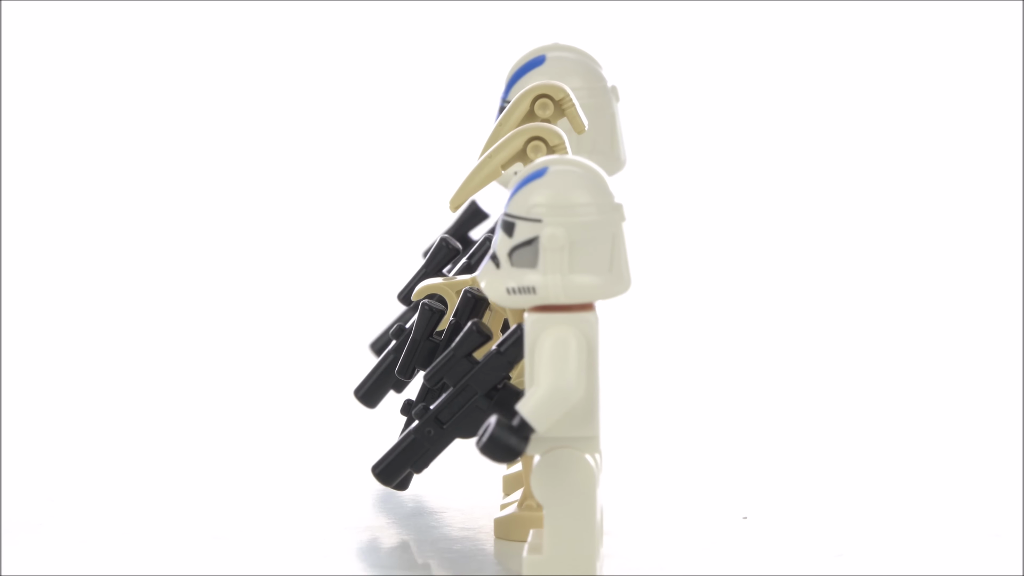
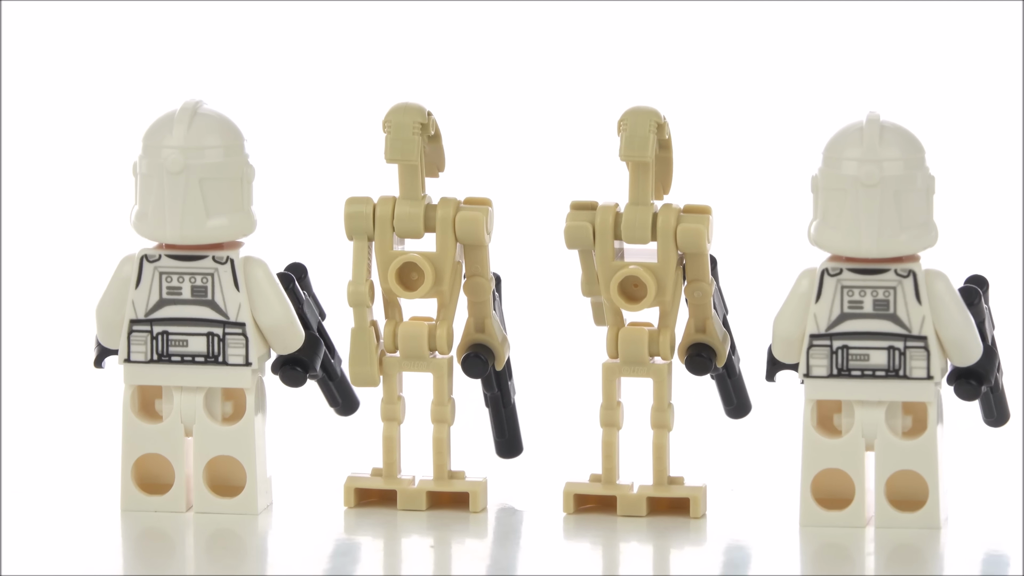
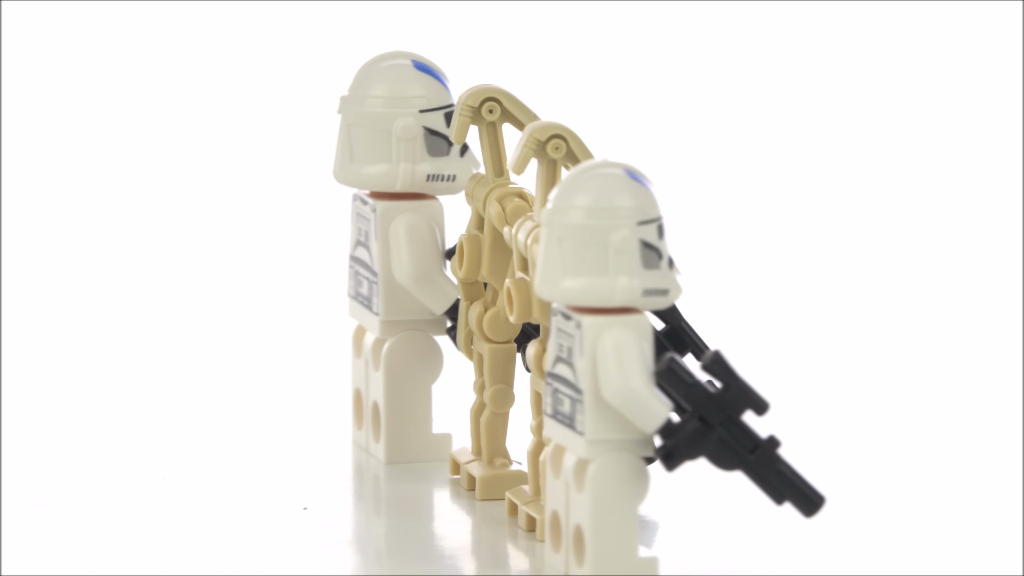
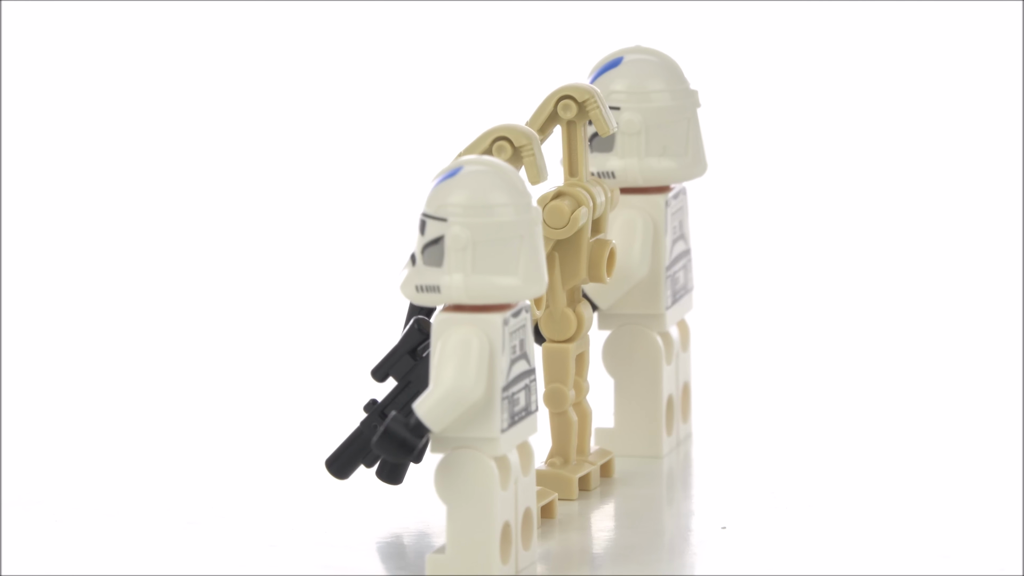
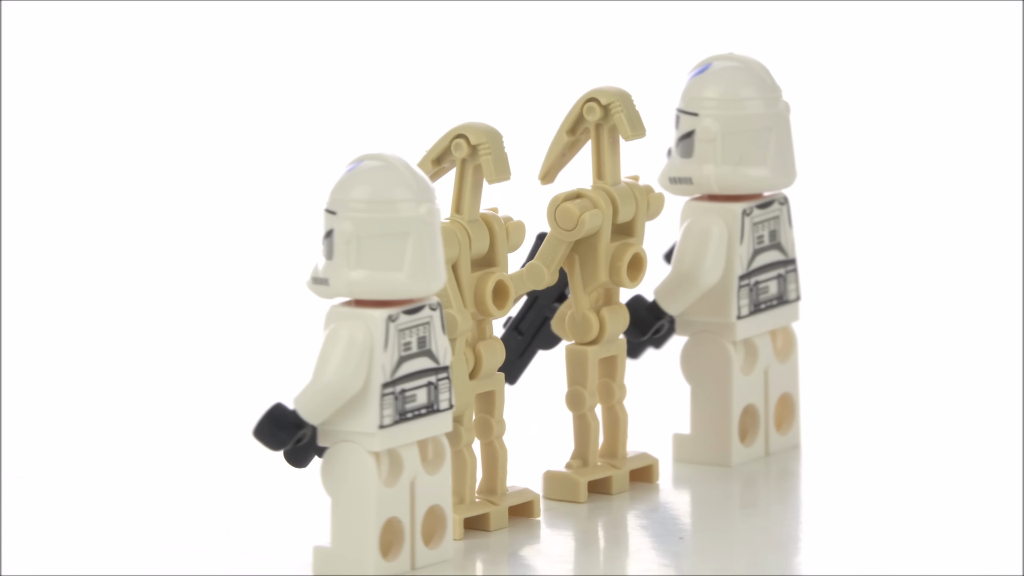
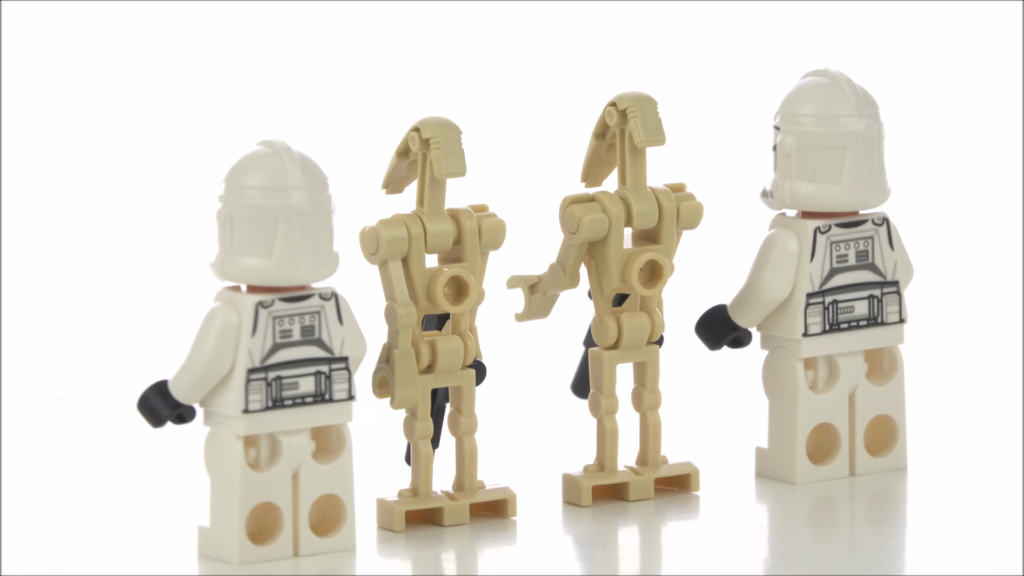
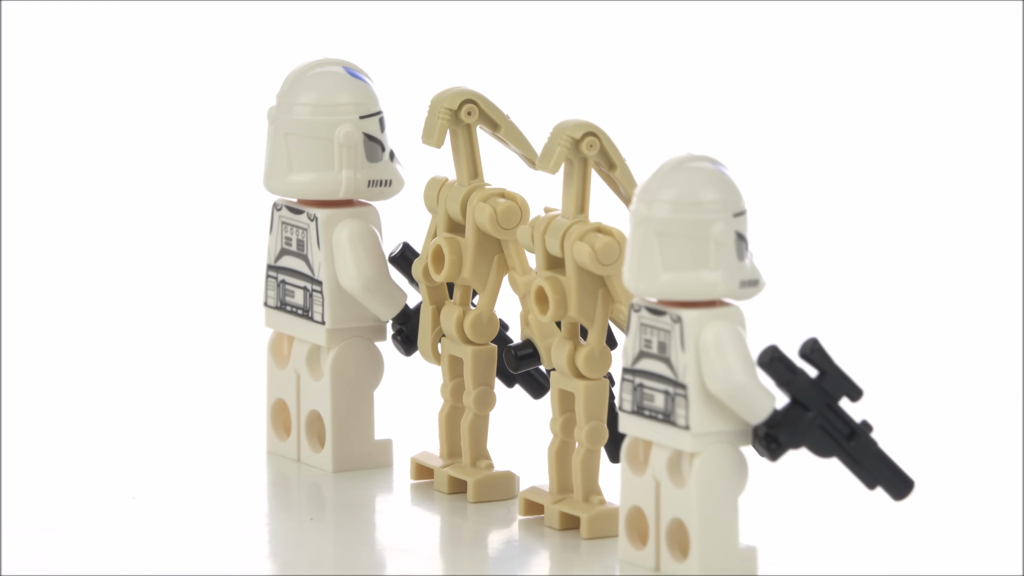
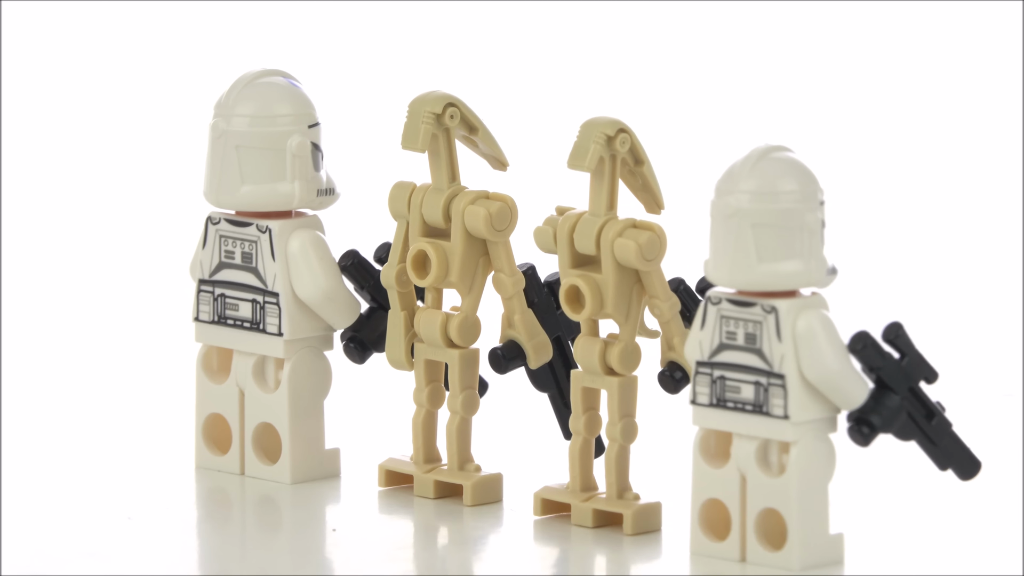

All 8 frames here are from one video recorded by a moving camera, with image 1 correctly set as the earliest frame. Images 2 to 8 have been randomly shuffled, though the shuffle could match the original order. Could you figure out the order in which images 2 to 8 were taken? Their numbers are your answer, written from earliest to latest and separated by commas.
4, 5, 6, 2, 8, 7, 3
